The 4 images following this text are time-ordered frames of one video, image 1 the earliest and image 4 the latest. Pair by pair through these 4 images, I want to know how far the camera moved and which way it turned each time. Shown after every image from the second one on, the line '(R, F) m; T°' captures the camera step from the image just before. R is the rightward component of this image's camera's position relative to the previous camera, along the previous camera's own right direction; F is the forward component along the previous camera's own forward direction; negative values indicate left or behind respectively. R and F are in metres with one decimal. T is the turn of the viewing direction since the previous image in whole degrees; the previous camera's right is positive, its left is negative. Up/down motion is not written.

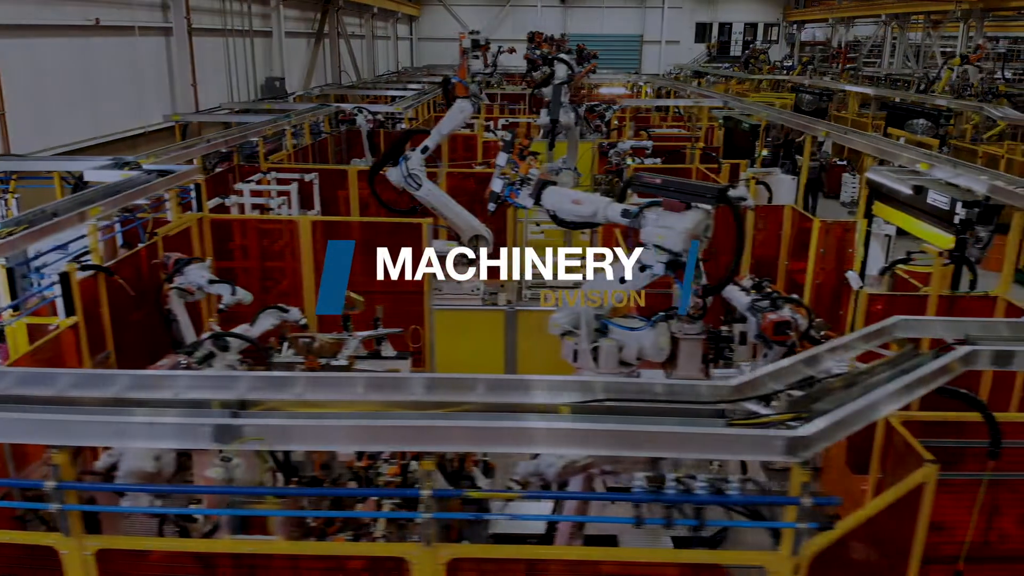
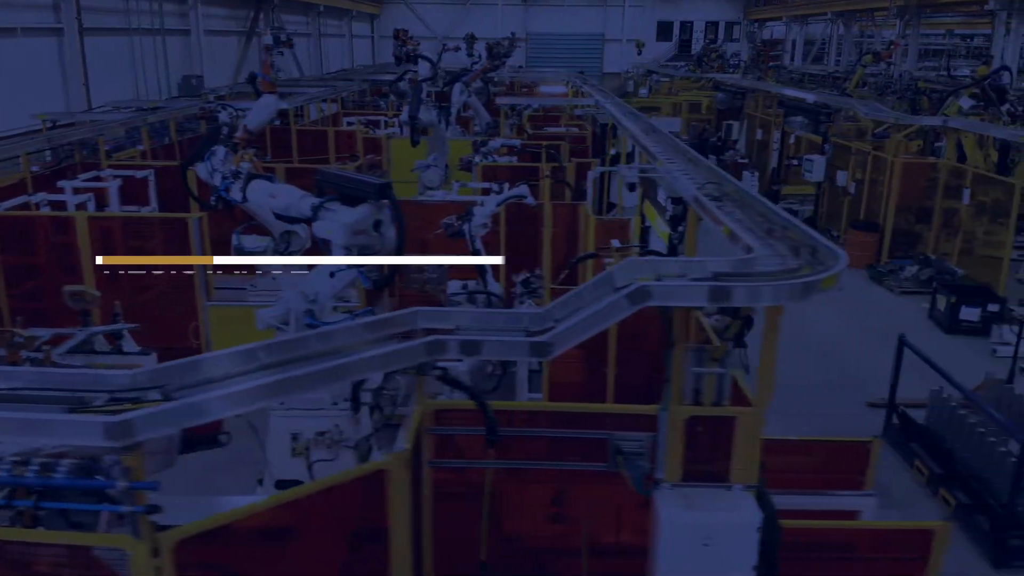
(+1.4, 0.0) m; -1°
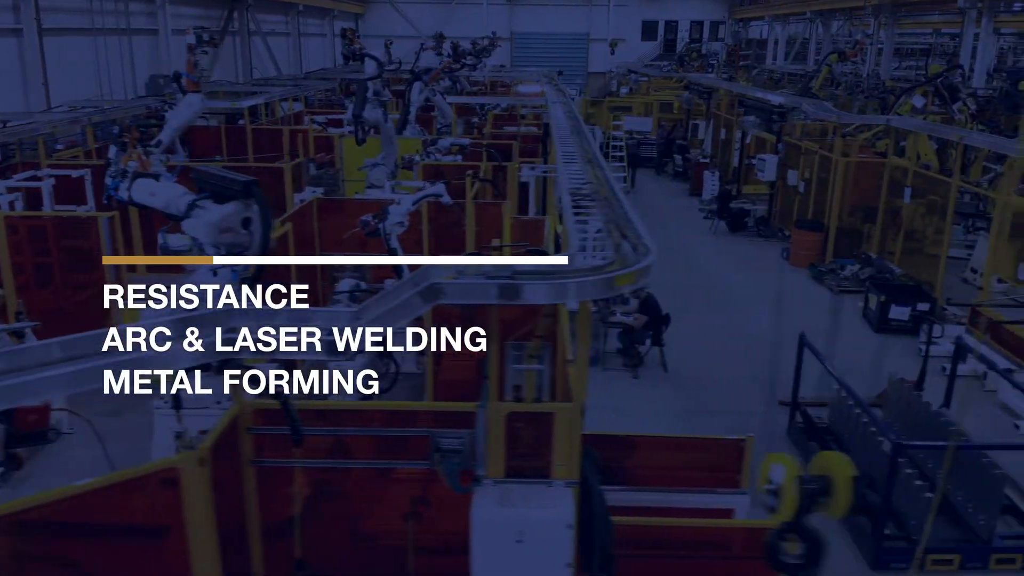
(+0.5, 0.0) m; 0°
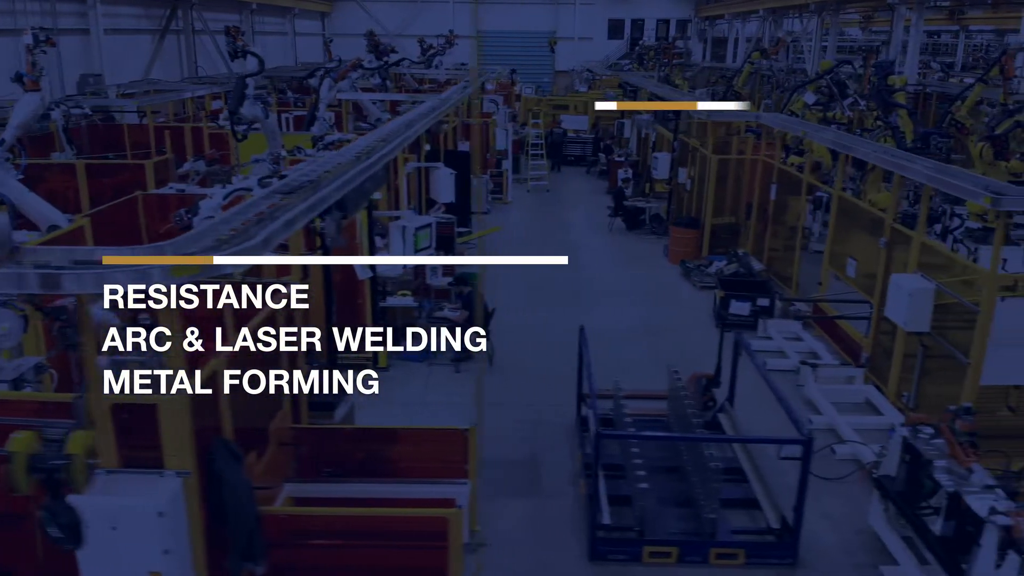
(+1.2, 0.0) m; -1°
